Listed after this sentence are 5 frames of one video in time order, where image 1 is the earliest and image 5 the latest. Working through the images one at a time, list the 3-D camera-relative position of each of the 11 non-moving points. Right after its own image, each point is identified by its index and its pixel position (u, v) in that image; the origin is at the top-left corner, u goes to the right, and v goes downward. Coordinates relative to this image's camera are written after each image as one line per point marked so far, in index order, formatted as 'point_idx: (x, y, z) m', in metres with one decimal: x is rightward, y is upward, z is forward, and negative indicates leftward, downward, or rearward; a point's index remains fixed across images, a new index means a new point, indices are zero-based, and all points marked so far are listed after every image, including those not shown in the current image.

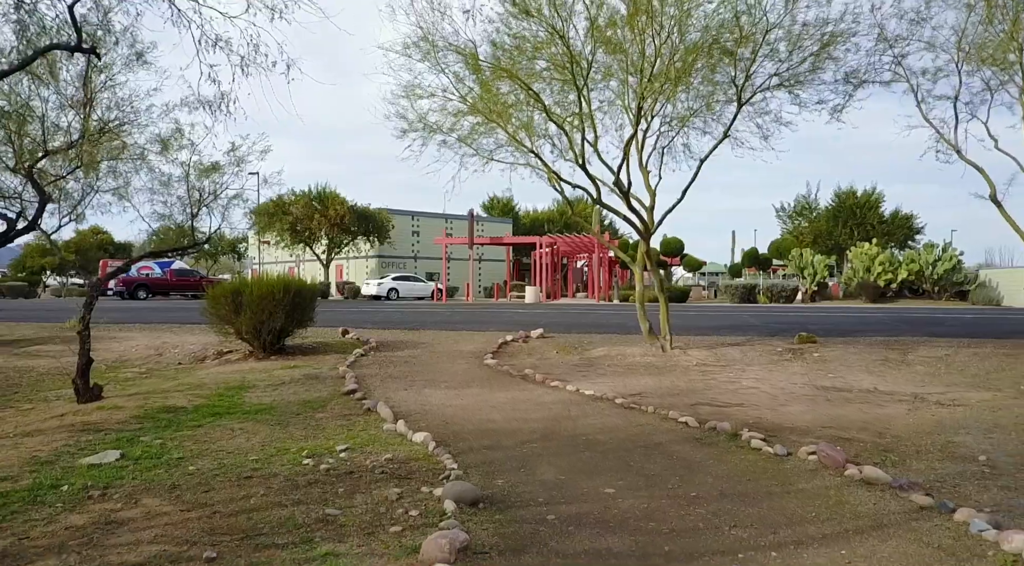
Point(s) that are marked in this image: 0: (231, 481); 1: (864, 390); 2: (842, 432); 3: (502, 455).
0: (-2.1, -1.5, +6.1) m
1: (+4.5, -1.3, +10.5) m
2: (+3.1, -1.4, +7.7) m
3: (-0.1, -1.4, +6.8) m
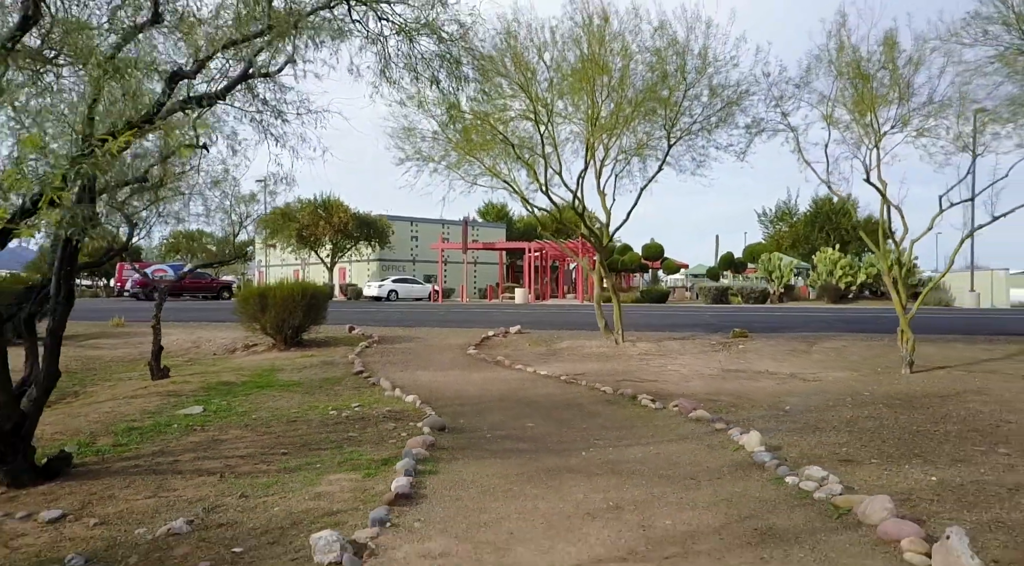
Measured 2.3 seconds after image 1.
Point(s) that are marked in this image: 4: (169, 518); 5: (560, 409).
0: (-2.5, -1.5, +9.2) m
1: (+4.0, -1.4, +13.5) m
2: (+2.6, -1.5, +10.7) m
3: (-0.5, -1.5, +9.8) m
4: (-2.2, -1.5, +5.3) m
5: (+0.6, -1.5, +9.9) m
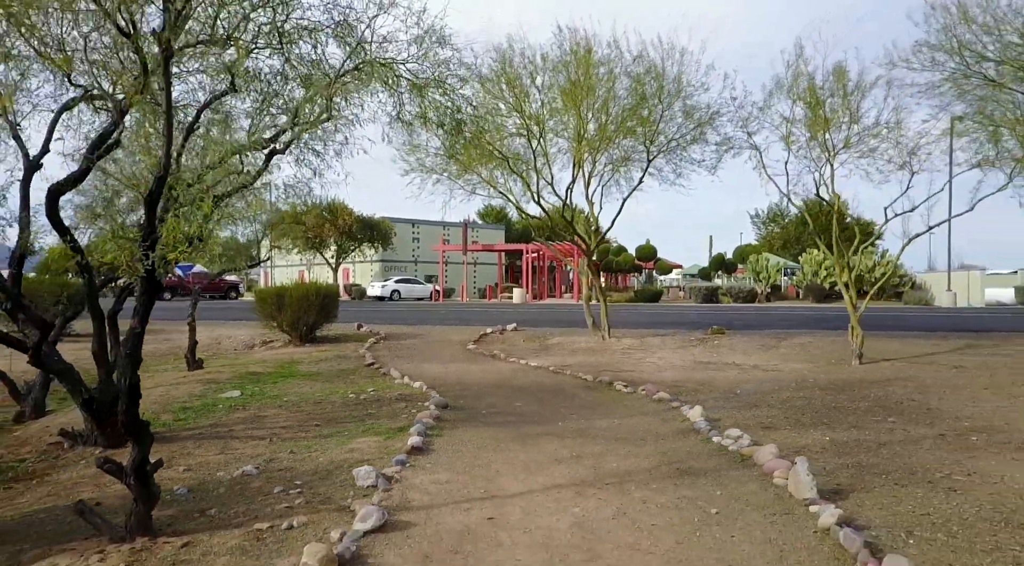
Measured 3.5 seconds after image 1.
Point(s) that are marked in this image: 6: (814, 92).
0: (-2.6, -1.6, +10.9) m
1: (+3.9, -1.5, +15.2) m
2: (+2.5, -1.5, +12.4) m
3: (-0.6, -1.5, +11.5) m
4: (-2.3, -1.5, +7.0) m
5: (+0.5, -1.5, +11.6) m
6: (+5.3, +3.3, +14.5) m
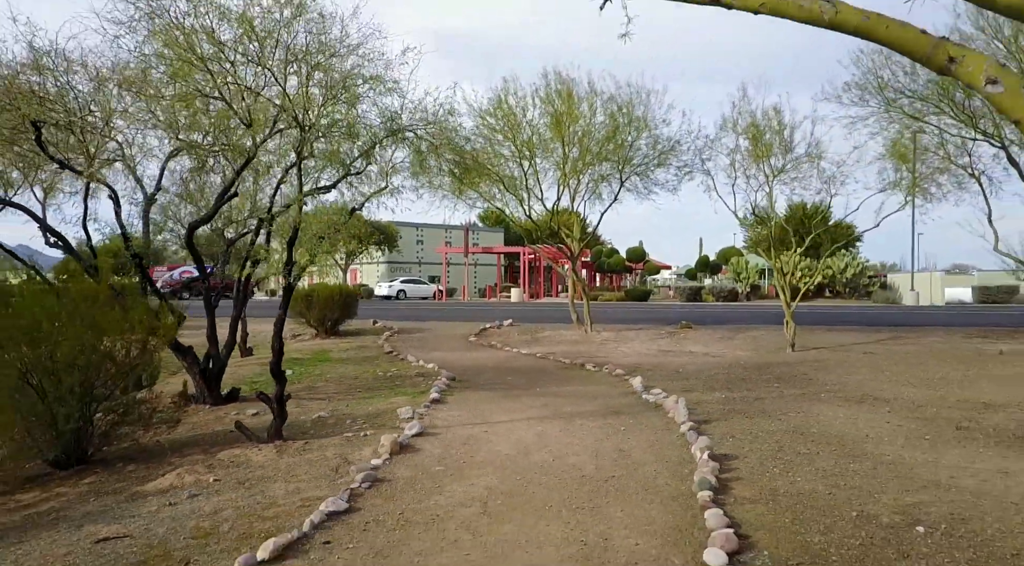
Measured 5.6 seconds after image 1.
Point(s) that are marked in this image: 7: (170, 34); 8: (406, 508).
0: (-2.7, -1.6, +14.0) m
1: (+3.8, -1.5, +18.4) m
2: (+2.4, -1.5, +15.6) m
3: (-0.8, -1.6, +14.7) m
4: (-2.4, -1.6, +10.2) m
5: (+0.3, -1.6, +14.7) m
6: (+5.2, +3.3, +17.7) m
7: (-3.7, +2.7, +9.1) m
8: (-0.7, -1.5, +5.5) m
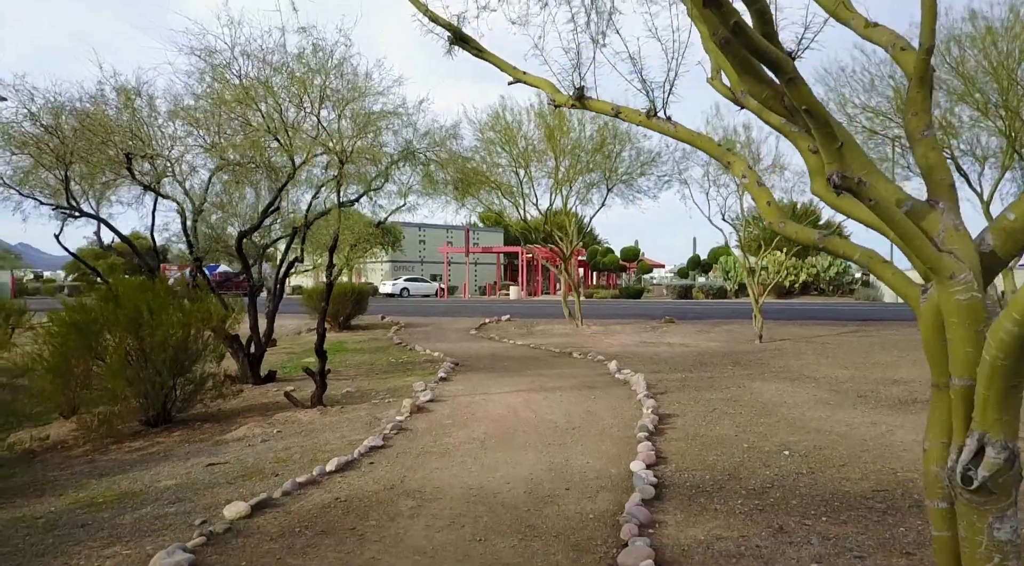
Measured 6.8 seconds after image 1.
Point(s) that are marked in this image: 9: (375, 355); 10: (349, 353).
0: (-2.8, -1.6, +16.1) m
1: (+3.7, -1.5, +20.4) m
2: (+2.3, -1.5, +17.6) m
3: (-0.8, -1.5, +16.7) m
4: (-2.5, -1.6, +12.2) m
5: (+0.3, -1.5, +16.8) m
6: (+5.1, +3.3, +19.7) m
7: (-3.8, +2.7, +11.2) m
8: (-0.8, -1.5, +7.6) m
9: (-3.0, -1.6, +17.9) m
10: (-3.7, -1.6, +18.5) m
